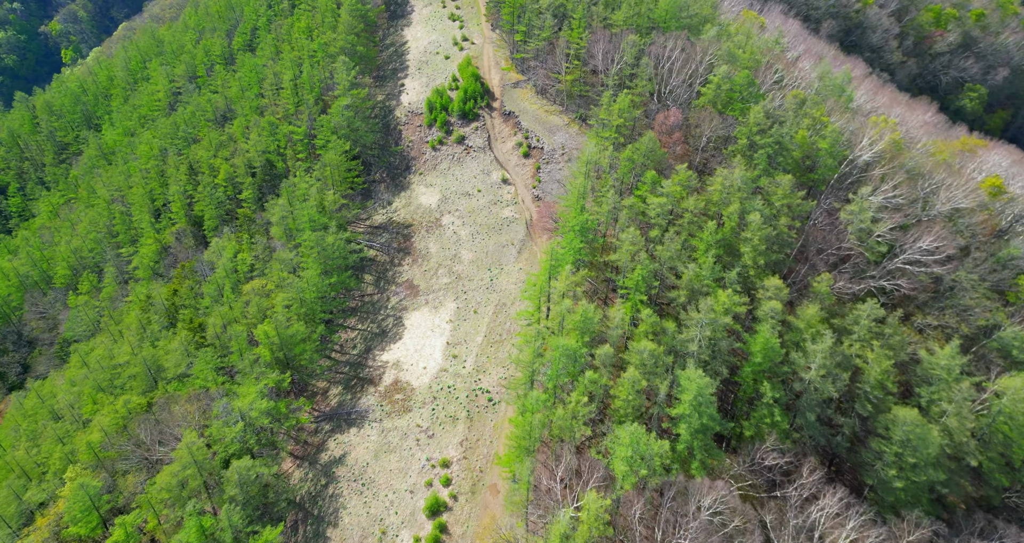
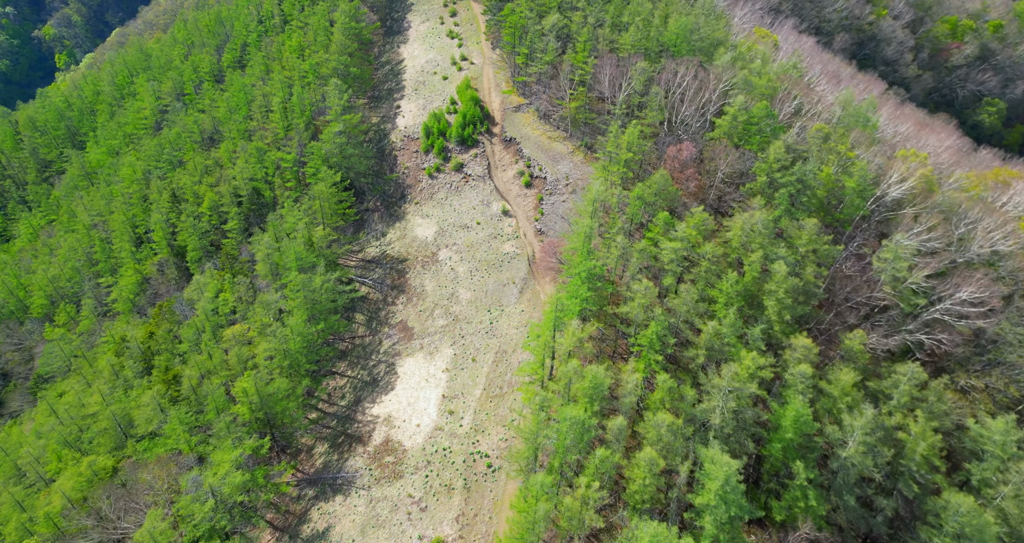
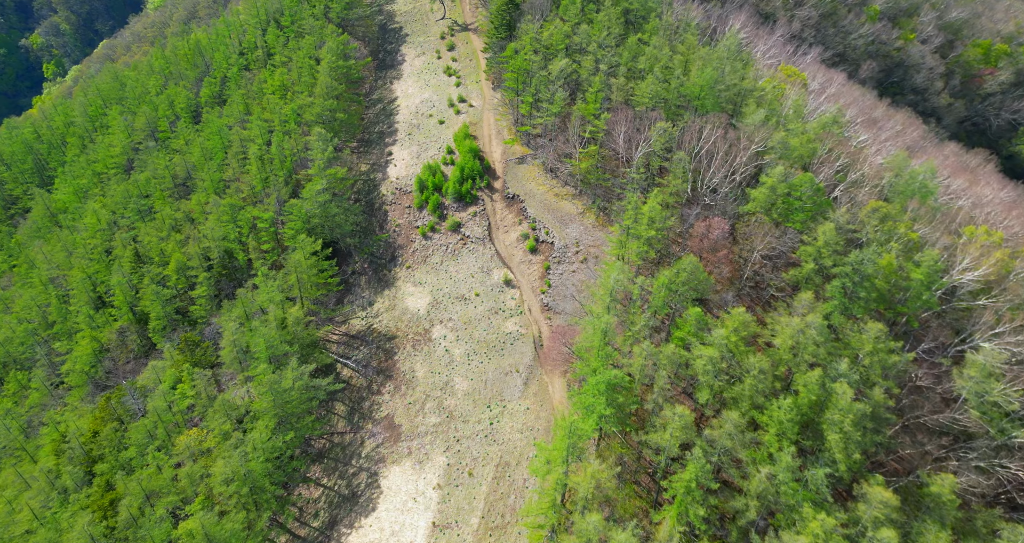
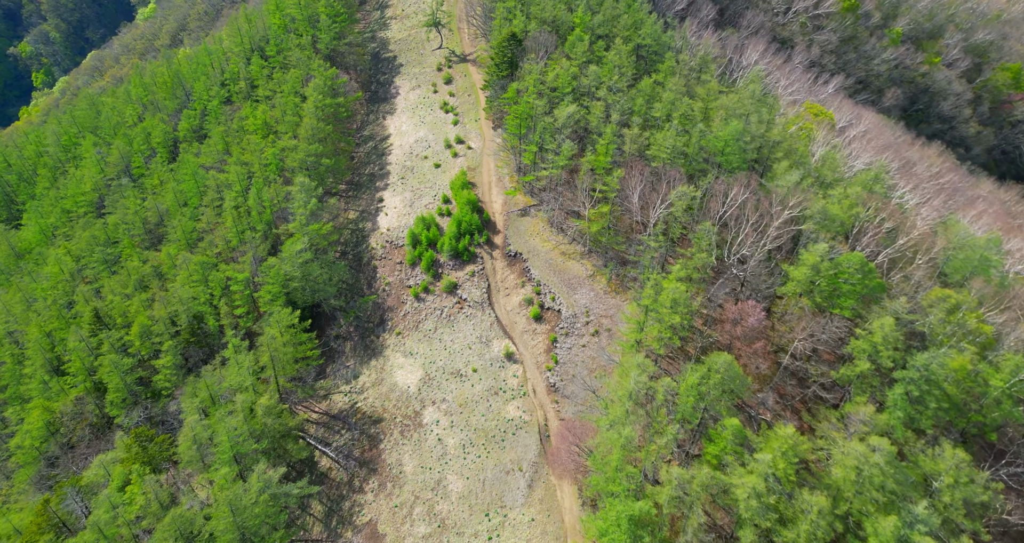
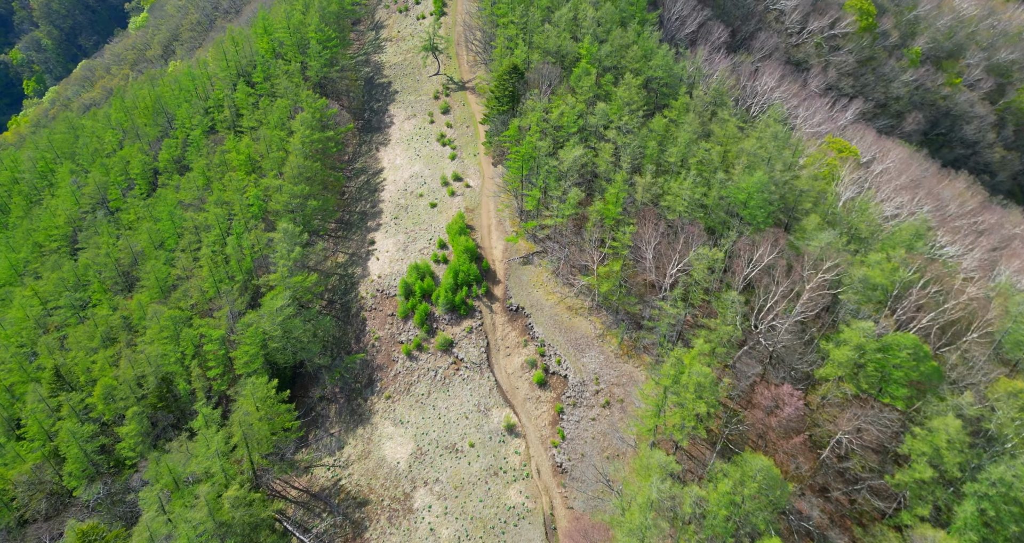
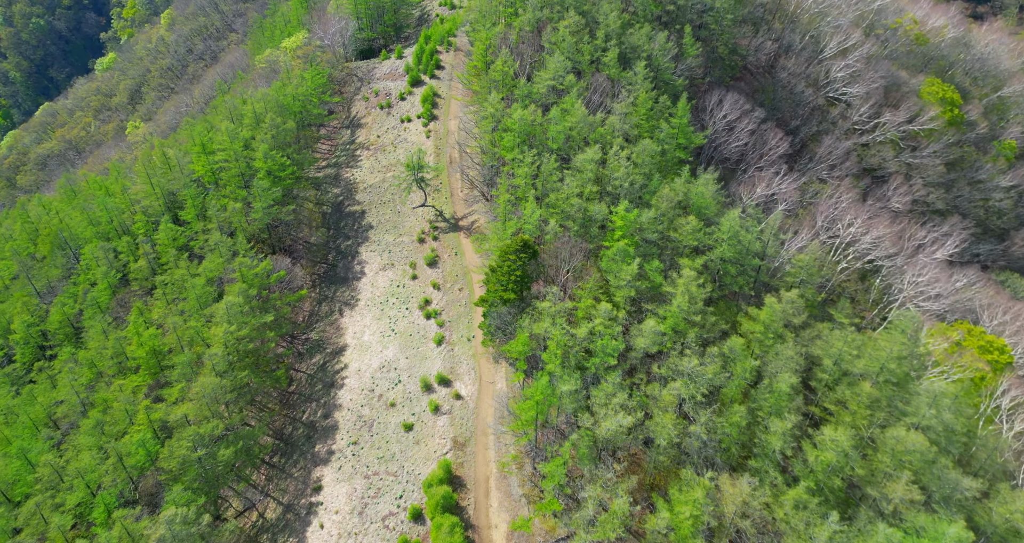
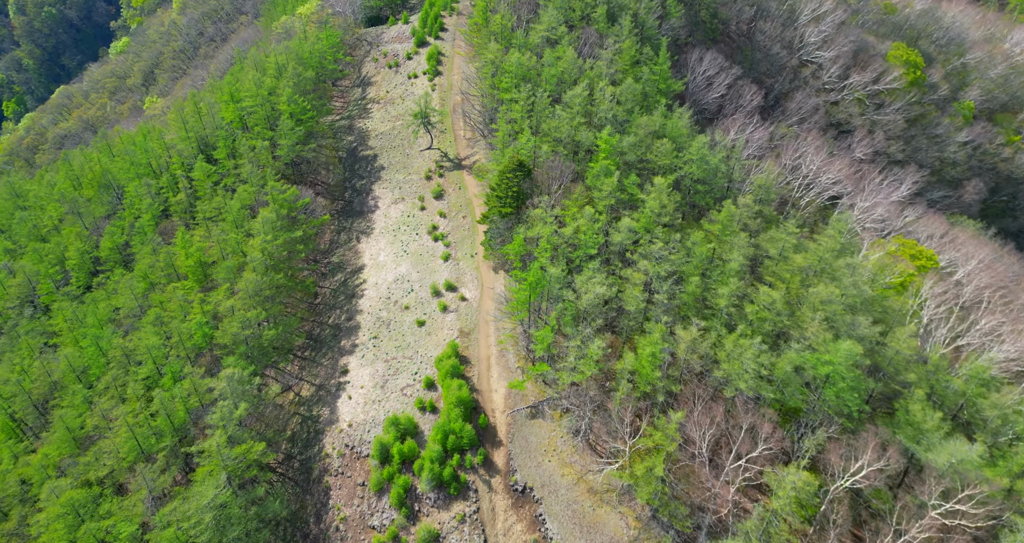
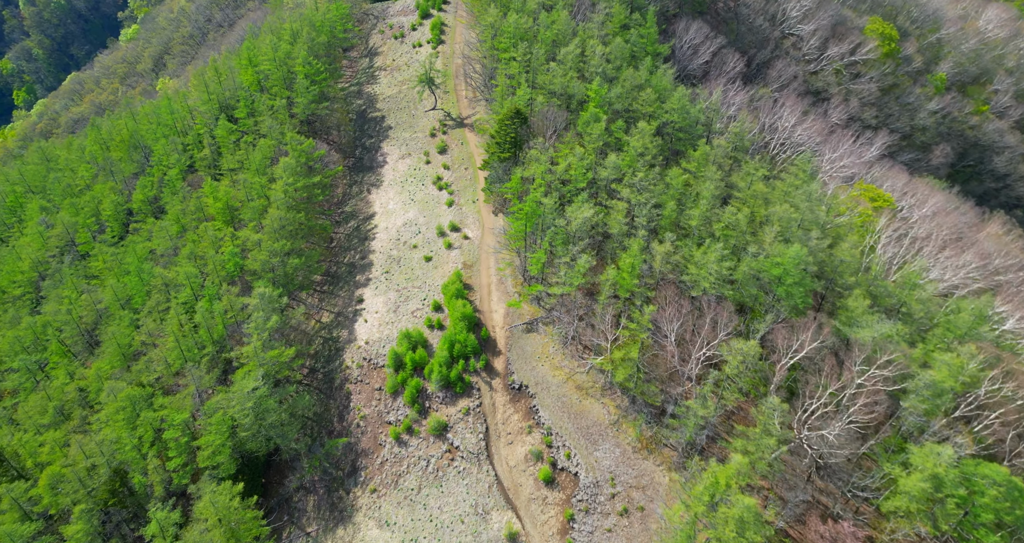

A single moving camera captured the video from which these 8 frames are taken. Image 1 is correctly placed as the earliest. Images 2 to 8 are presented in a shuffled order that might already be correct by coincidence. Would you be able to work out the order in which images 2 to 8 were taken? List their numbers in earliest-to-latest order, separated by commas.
2, 3, 4, 5, 8, 7, 6
